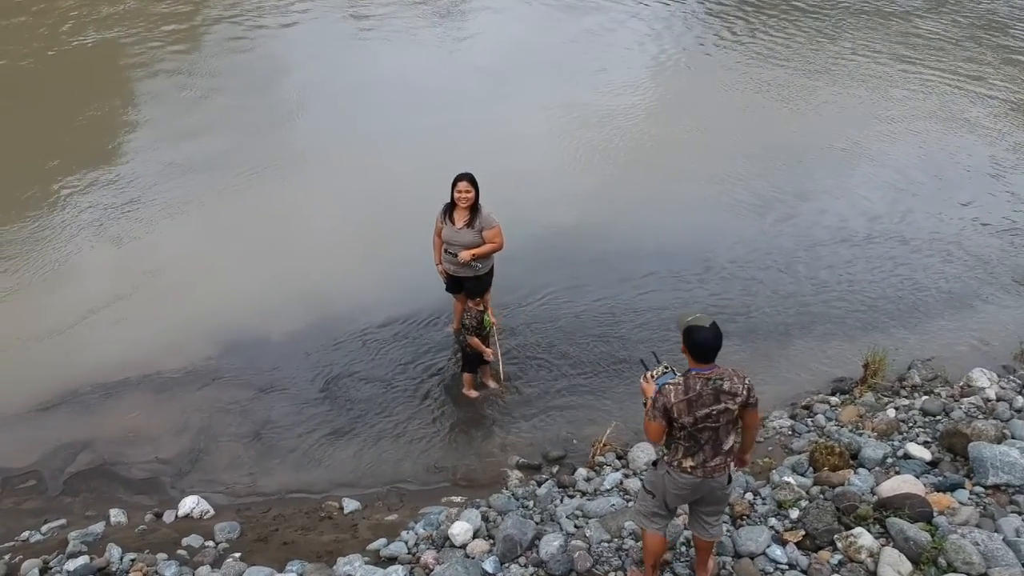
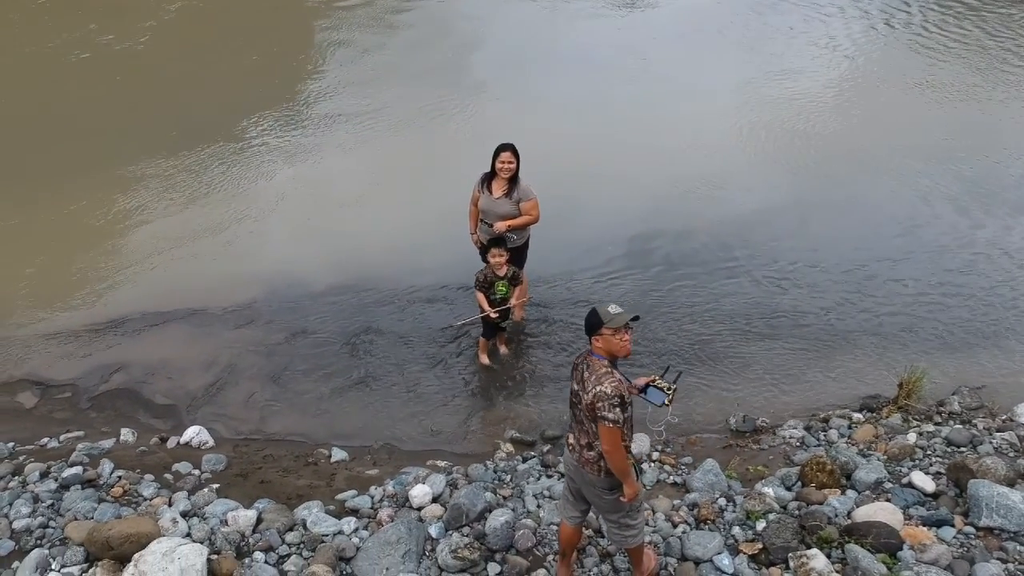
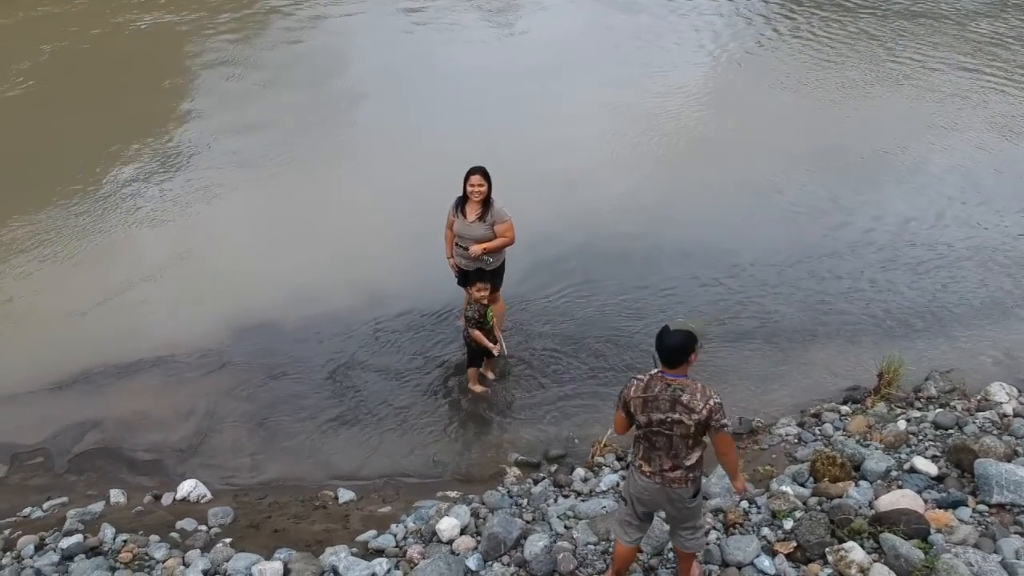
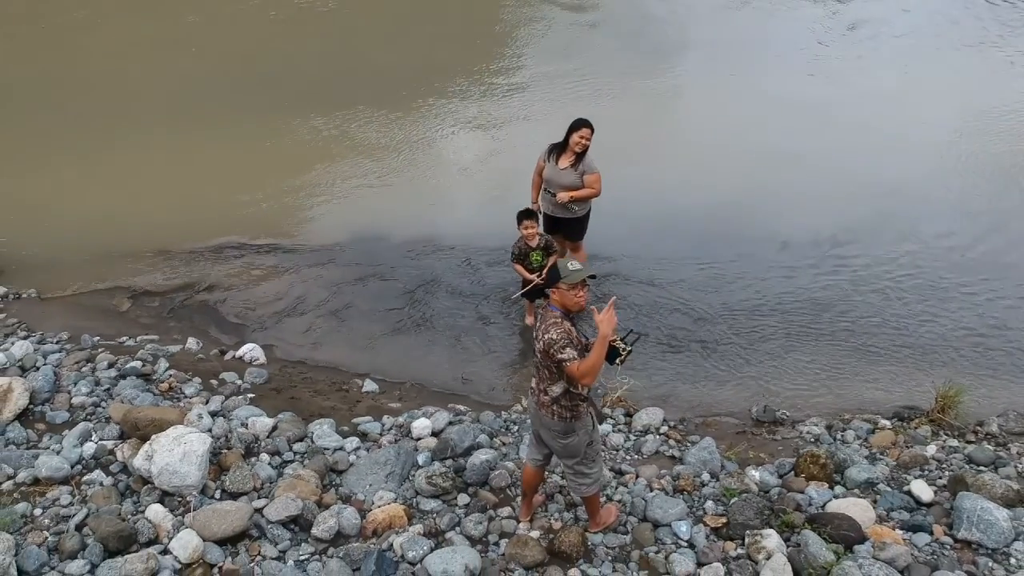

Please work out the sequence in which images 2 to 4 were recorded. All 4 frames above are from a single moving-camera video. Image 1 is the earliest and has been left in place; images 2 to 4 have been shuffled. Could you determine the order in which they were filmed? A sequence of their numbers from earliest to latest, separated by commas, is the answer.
3, 2, 4
